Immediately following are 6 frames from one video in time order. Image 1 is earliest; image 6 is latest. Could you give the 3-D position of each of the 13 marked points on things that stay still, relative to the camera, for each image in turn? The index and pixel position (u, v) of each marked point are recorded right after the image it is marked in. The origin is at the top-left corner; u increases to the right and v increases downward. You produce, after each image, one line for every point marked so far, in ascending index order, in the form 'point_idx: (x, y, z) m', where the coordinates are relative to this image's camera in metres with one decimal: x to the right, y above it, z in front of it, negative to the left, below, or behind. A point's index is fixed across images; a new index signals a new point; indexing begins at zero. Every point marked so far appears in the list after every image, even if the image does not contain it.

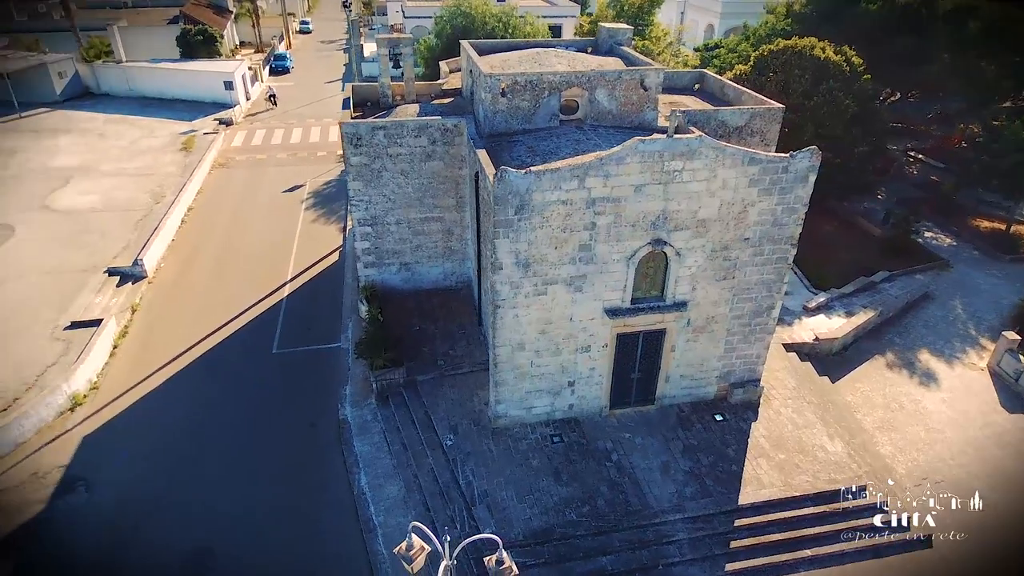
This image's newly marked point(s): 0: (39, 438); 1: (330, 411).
0: (-11.3, -3.6, +15.1) m
1: (-4.6, -3.1, +16.0) m
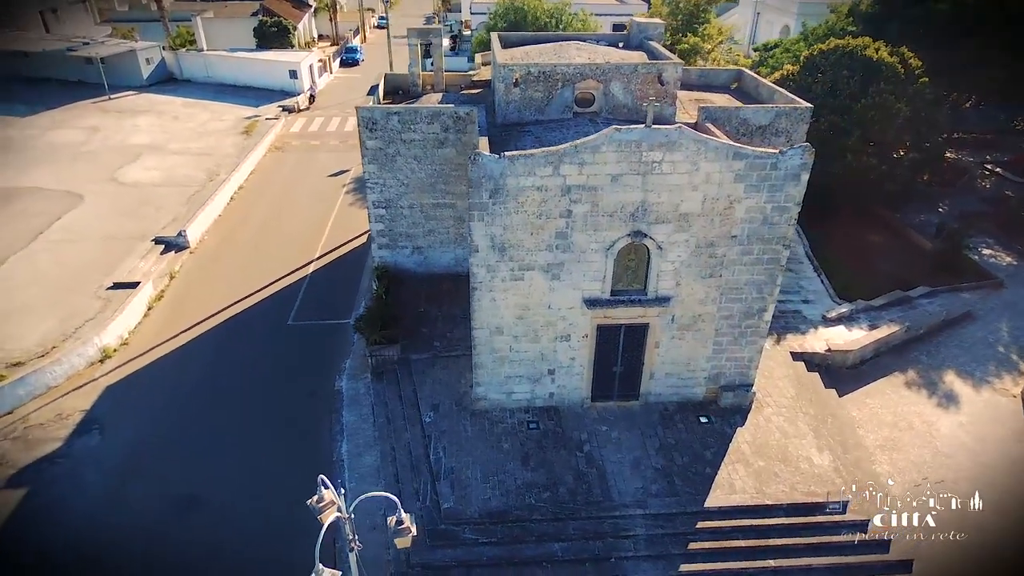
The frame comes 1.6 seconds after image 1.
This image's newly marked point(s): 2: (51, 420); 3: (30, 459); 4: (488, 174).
0: (-11.7, -2.5, +16.6) m
1: (-4.9, -2.4, +16.7) m
2: (-11.3, -3.2, +15.4) m
3: (-11.0, -3.9, +14.4) m
4: (-0.4, +2.1, +11.8) m
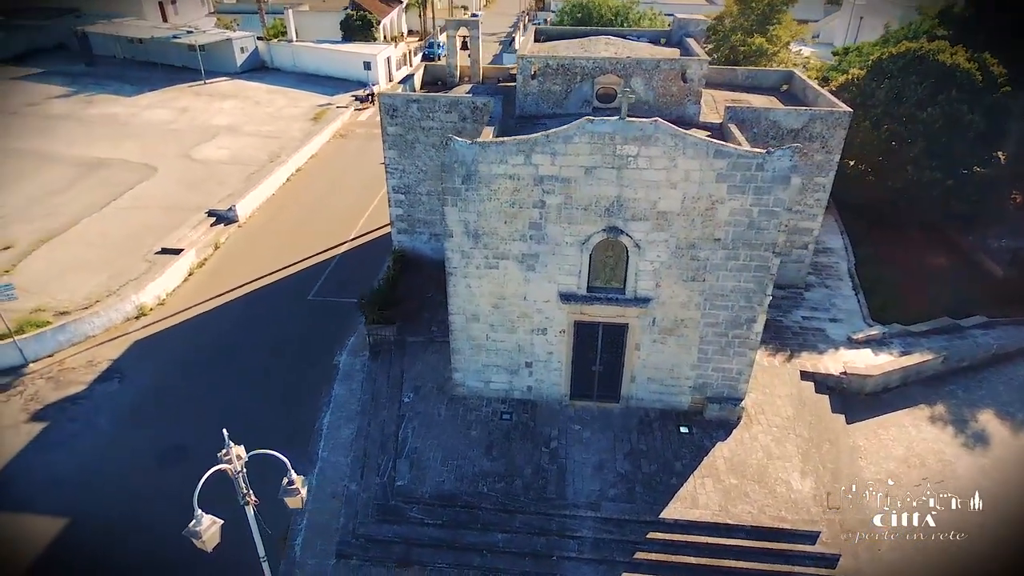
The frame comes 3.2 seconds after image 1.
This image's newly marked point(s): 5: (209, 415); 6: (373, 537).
0: (-11.8, -1.3, +18.2) m
1: (-5.0, -1.8, +17.4) m
2: (-11.6, -2.1, +17.0) m
3: (-11.6, -2.8, +15.9) m
4: (-1.0, +2.4, +11.9) m
5: (-7.5, -3.1, +15.5) m
6: (-2.6, -4.7, +11.9) m
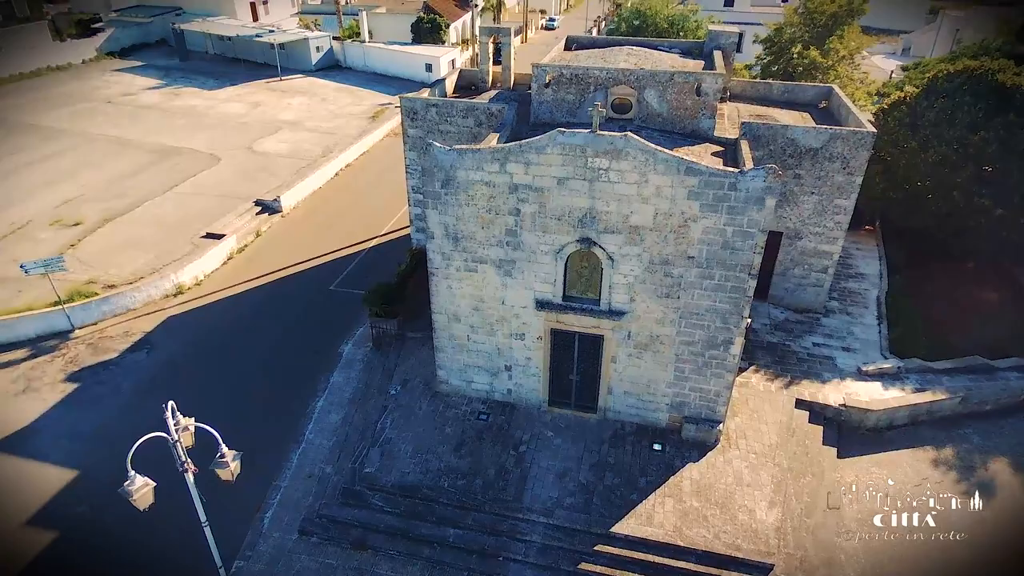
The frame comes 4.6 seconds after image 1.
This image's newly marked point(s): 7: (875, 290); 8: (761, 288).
0: (-11.6, -0.6, +19.9) m
1: (-5.1, -1.6, +18.3) m
2: (-11.7, -1.4, +18.7) m
3: (-11.8, -2.1, +17.6) m
4: (-1.4, +2.4, +12.3) m
5: (-7.8, -2.7, +16.7) m
6: (-3.6, -4.6, +12.6) m
7: (+11.4, -0.1, +19.8) m
8: (+7.5, 0.0, +18.9) m
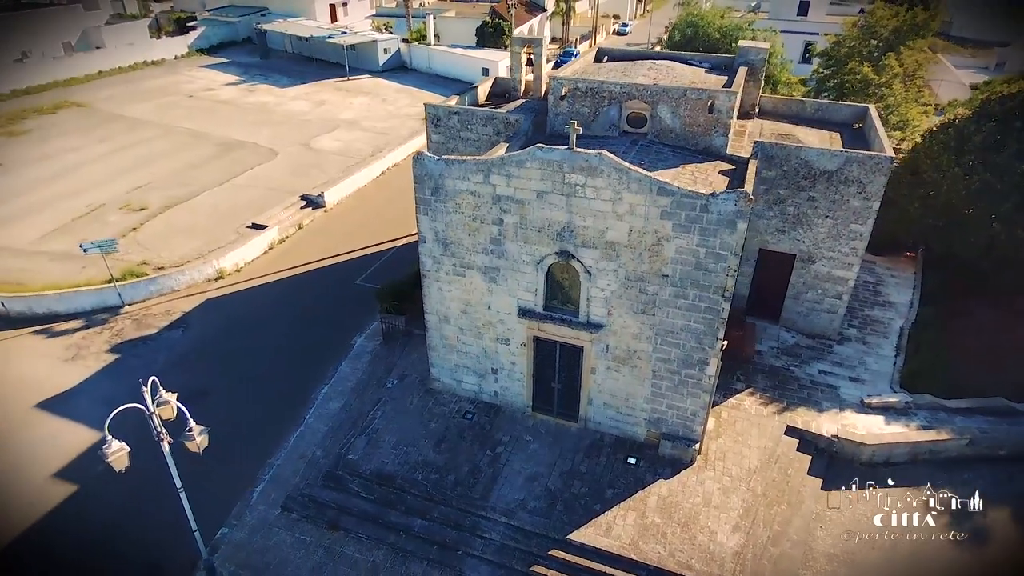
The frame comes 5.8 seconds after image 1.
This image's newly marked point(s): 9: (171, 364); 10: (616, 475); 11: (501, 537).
0: (-11.2, -0.1, +21.6) m
1: (-4.9, -1.4, +19.3) m
2: (-11.4, -0.8, +20.4) m
3: (-11.7, -1.5, +19.4) m
4: (-1.7, +2.4, +13.0) m
5: (-7.9, -2.3, +18.1) m
6: (-4.2, -4.5, +13.5) m
7: (+11.7, -1.0, +19.0) m
8: (+7.7, -0.6, +18.5) m
9: (-9.8, -2.2, +18.3) m
10: (+2.2, -4.0, +13.6) m
11: (-0.2, -4.9, +12.5) m
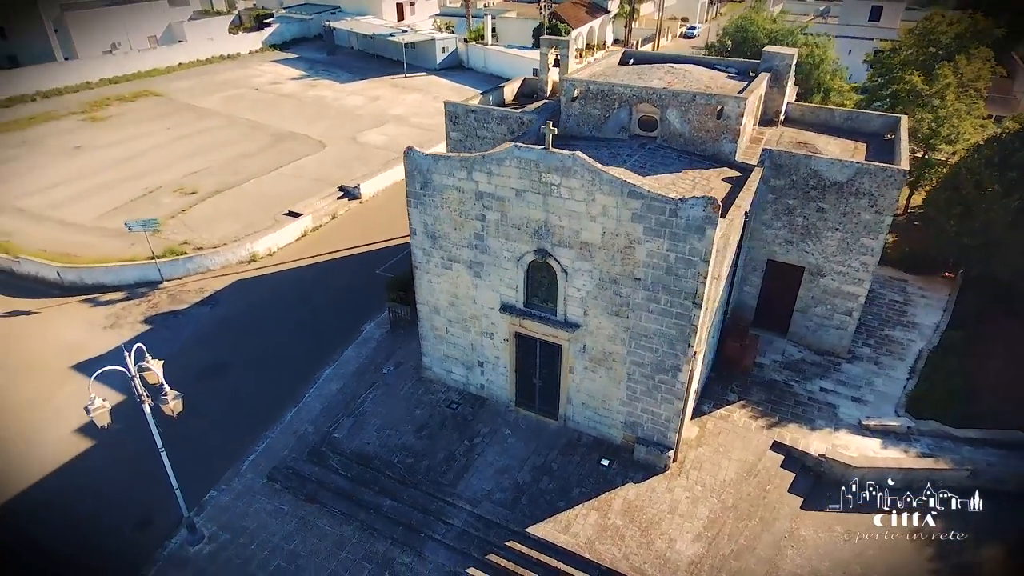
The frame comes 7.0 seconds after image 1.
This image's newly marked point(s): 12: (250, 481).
0: (-10.6, +0.7, +23.0) m
1: (-4.7, -1.1, +20.1) m
2: (-11.1, -0.1, +21.9) m
3: (-11.5, -0.7, +20.9) m
4: (-2.0, +2.6, +13.5) m
5: (-7.9, -1.8, +19.2) m
6: (-4.9, -4.2, +14.2) m
7: (+11.8, -1.6, +18.1) m
8: (+7.7, -1.0, +18.0) m
9: (-9.8, -1.6, +19.6) m
10: (+1.6, -4.1, +13.7) m
11: (-1.0, -4.8, +12.9) m
12: (-6.0, -4.4, +14.4) m
